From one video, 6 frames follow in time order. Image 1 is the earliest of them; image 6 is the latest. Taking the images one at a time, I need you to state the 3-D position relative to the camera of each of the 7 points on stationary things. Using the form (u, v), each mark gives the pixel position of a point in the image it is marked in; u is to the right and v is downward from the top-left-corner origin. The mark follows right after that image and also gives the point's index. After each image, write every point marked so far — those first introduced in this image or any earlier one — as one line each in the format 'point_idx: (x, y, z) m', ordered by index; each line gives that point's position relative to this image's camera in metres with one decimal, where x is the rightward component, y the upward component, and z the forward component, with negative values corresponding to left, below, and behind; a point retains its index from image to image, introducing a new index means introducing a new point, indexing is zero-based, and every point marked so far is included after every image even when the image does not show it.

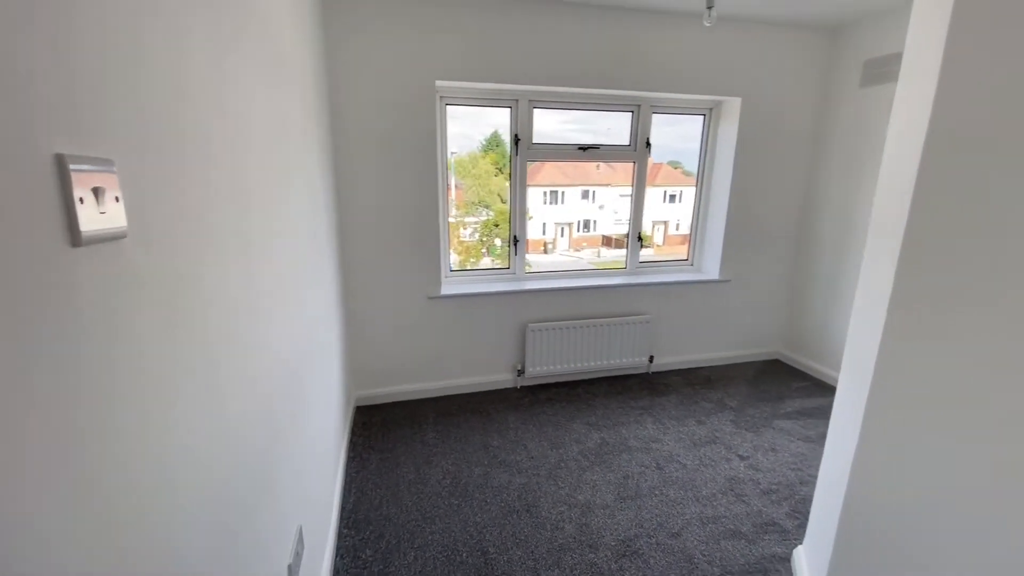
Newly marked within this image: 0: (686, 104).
0: (+1.3, +1.3, +3.3) m
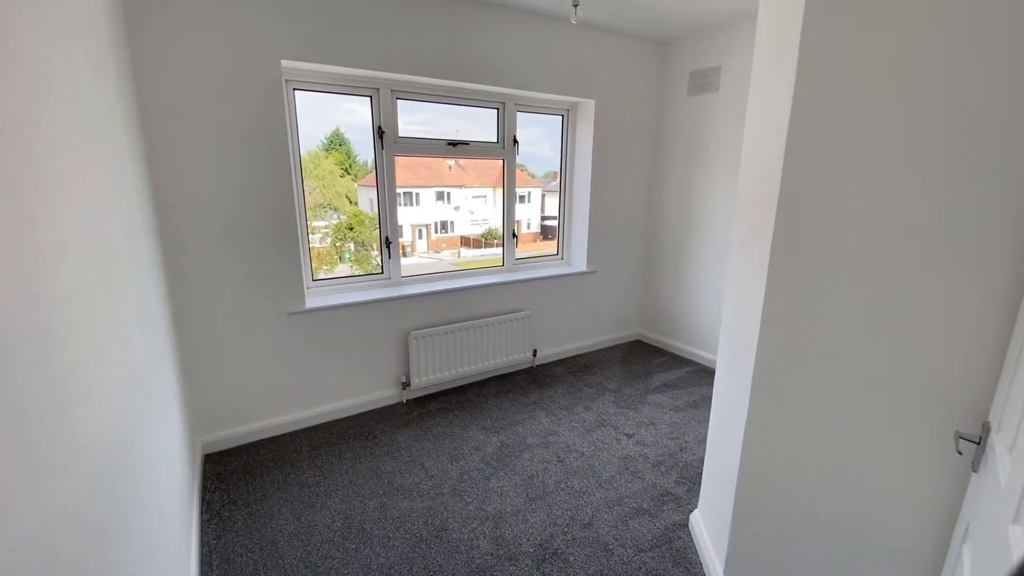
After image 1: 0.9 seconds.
0: (+0.3, +1.4, +3.4) m
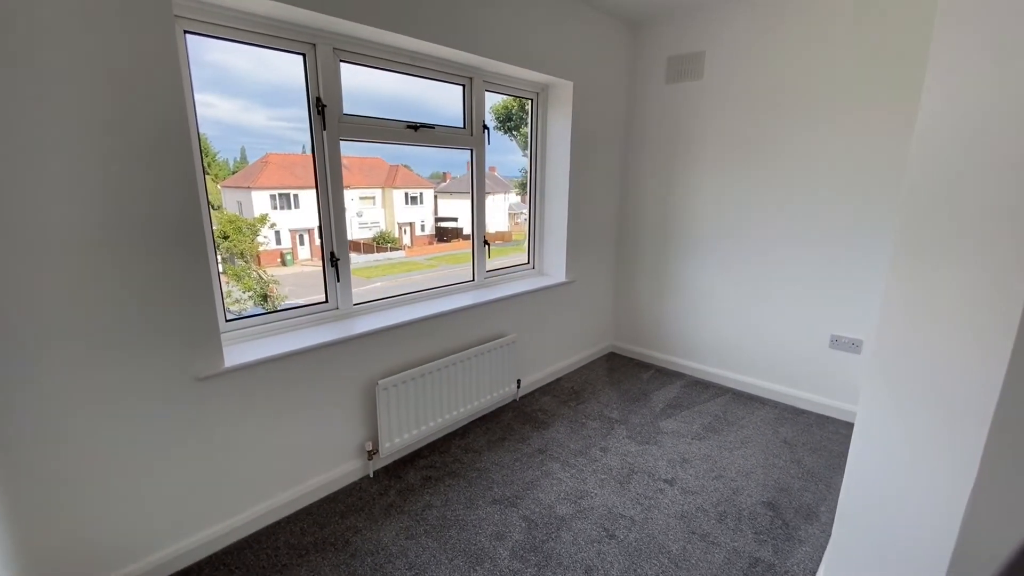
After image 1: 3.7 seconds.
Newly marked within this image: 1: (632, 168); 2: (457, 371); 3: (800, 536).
0: (0.0, +1.3, +2.8) m
1: (+0.9, +0.9, +3.4) m
2: (-0.3, -0.4, +2.4) m
3: (+1.2, -1.0, +1.8) m
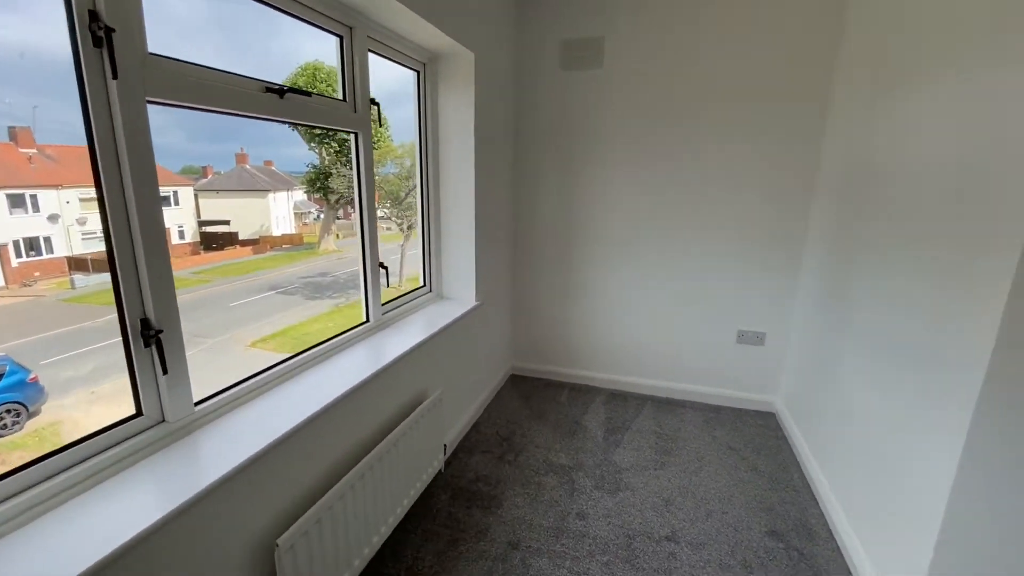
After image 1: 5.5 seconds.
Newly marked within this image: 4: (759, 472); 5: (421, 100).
0: (-0.5, +1.1, +2.1) m
1: (+0.1, +0.8, +3.0) m
2: (-0.5, -0.6, +1.6) m
3: (+1.2, -1.0, +1.7) m
4: (+1.2, -0.9, +2.2) m
5: (-0.5, +0.9, +2.3) m
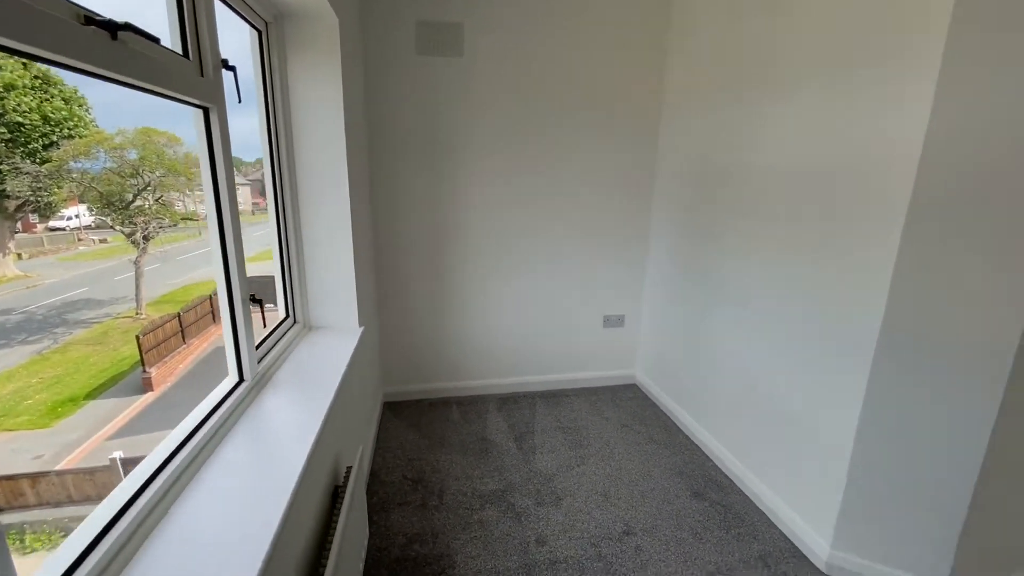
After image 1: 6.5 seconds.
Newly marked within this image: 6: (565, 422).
0: (-0.9, +1.0, +1.5) m
1: (-0.7, +0.7, +2.6) m
2: (-0.5, -0.7, +1.2) m
3: (+1.0, -1.0, +2.0) m
4: (+0.8, -0.8, +2.4) m
5: (-0.9, +0.8, +1.7) m
6: (+0.3, -0.8, +2.6) m
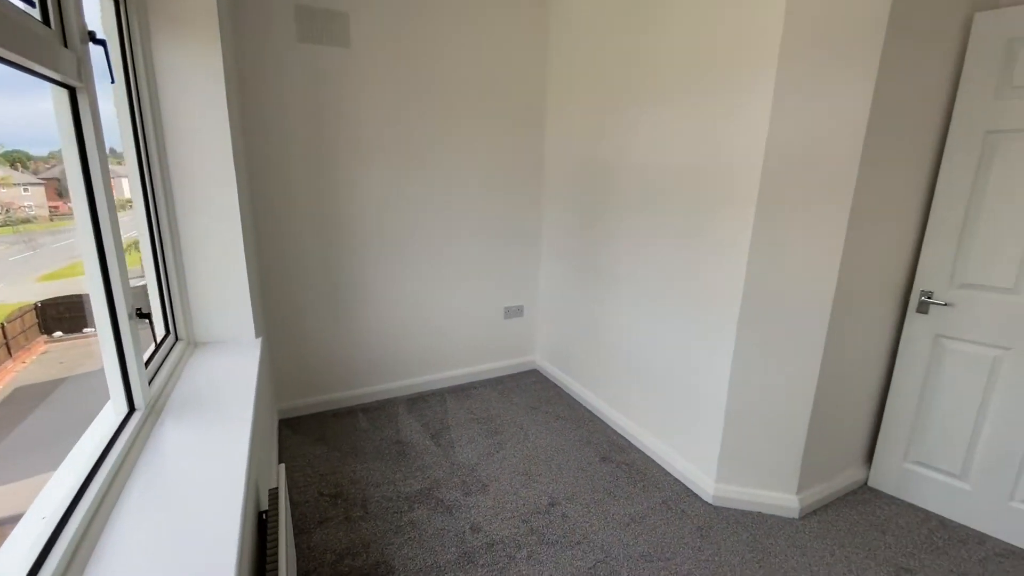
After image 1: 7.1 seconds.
0: (-1.1, +0.9, +1.3) m
1: (-1.3, +0.7, +2.3) m
2: (-0.6, -0.8, +1.1) m
3: (+0.6, -0.9, +2.2) m
4: (+0.3, -0.8, +2.6) m
5: (-1.2, +0.8, +1.5) m
6: (-0.2, -0.7, +2.7) m
